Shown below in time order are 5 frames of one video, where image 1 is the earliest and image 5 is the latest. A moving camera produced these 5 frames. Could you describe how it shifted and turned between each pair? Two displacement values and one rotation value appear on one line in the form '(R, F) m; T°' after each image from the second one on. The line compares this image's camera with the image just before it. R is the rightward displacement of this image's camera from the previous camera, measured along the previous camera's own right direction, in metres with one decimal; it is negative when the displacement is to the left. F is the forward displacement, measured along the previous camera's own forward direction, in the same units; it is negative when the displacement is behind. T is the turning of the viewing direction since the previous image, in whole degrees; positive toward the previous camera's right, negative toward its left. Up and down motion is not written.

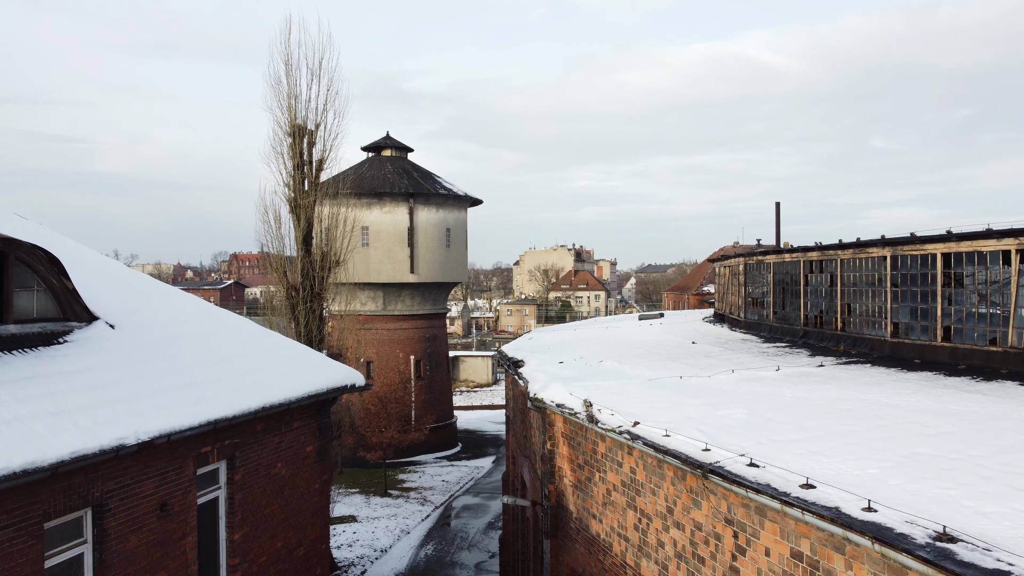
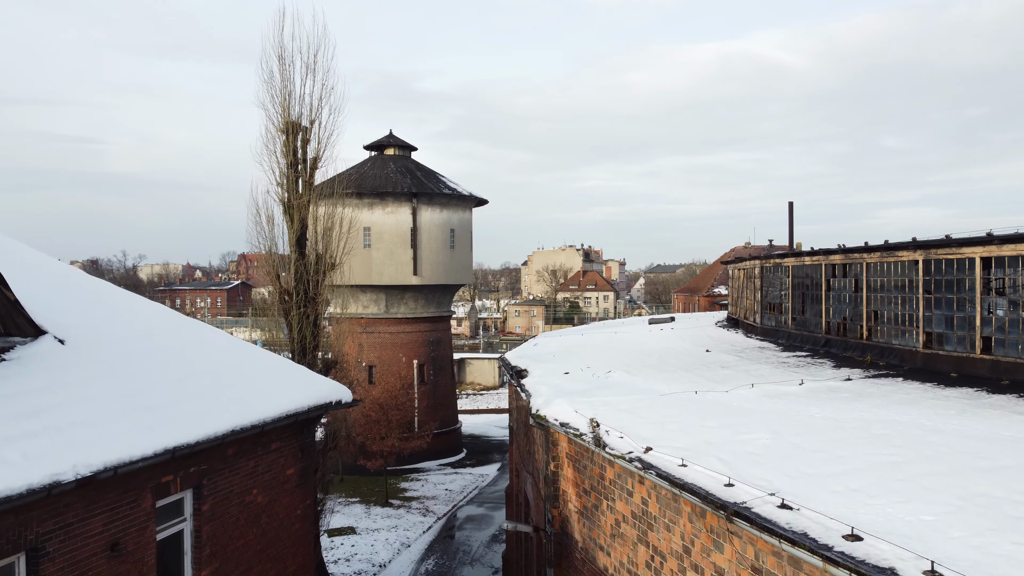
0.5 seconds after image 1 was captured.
(+0.1, +0.7) m; -1°
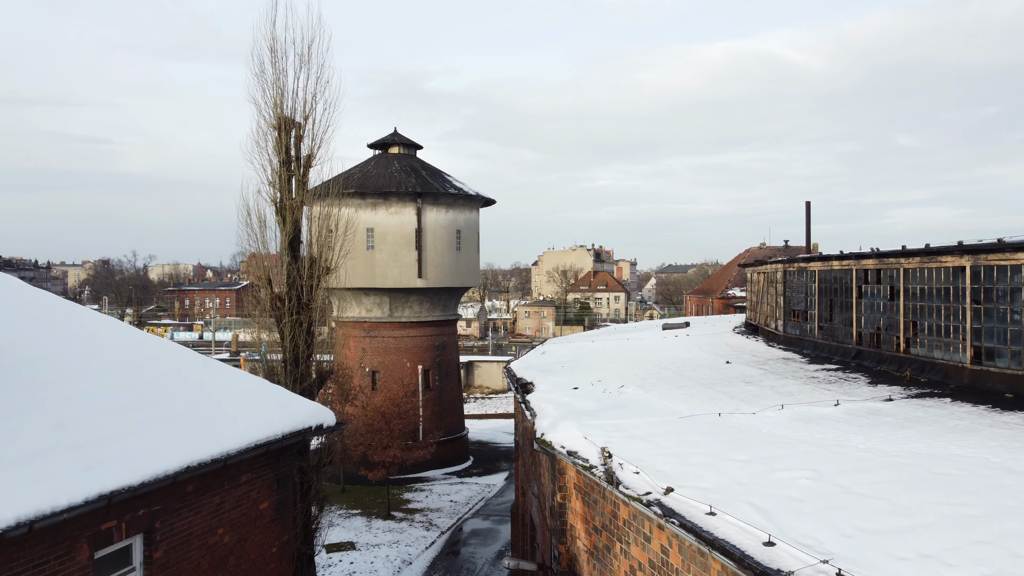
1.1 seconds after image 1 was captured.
(+0.1, +0.8) m; -1°
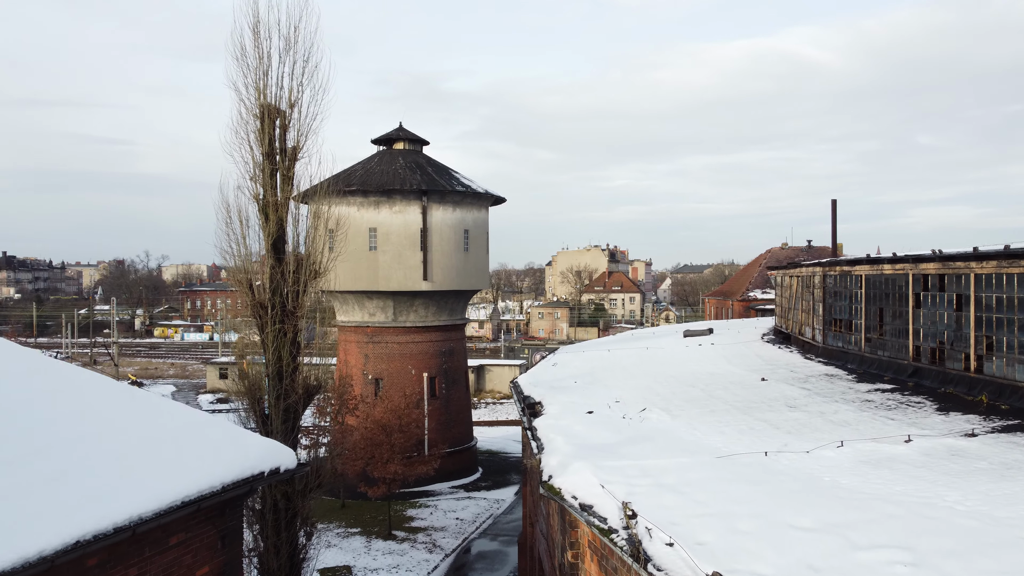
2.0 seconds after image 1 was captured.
(+0.1, +1.3) m; -1°
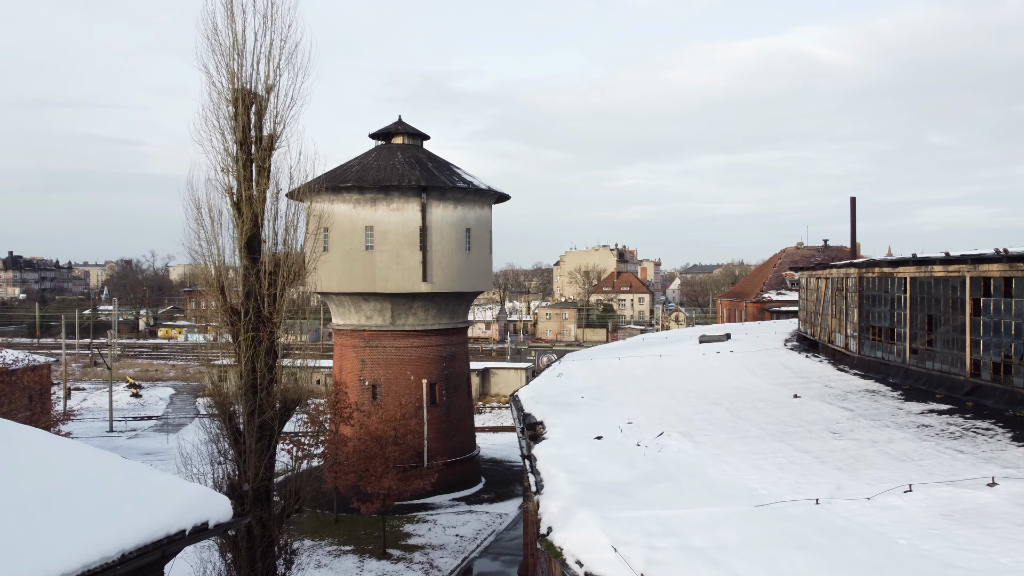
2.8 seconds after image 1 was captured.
(+0.1, +1.2) m; -1°
